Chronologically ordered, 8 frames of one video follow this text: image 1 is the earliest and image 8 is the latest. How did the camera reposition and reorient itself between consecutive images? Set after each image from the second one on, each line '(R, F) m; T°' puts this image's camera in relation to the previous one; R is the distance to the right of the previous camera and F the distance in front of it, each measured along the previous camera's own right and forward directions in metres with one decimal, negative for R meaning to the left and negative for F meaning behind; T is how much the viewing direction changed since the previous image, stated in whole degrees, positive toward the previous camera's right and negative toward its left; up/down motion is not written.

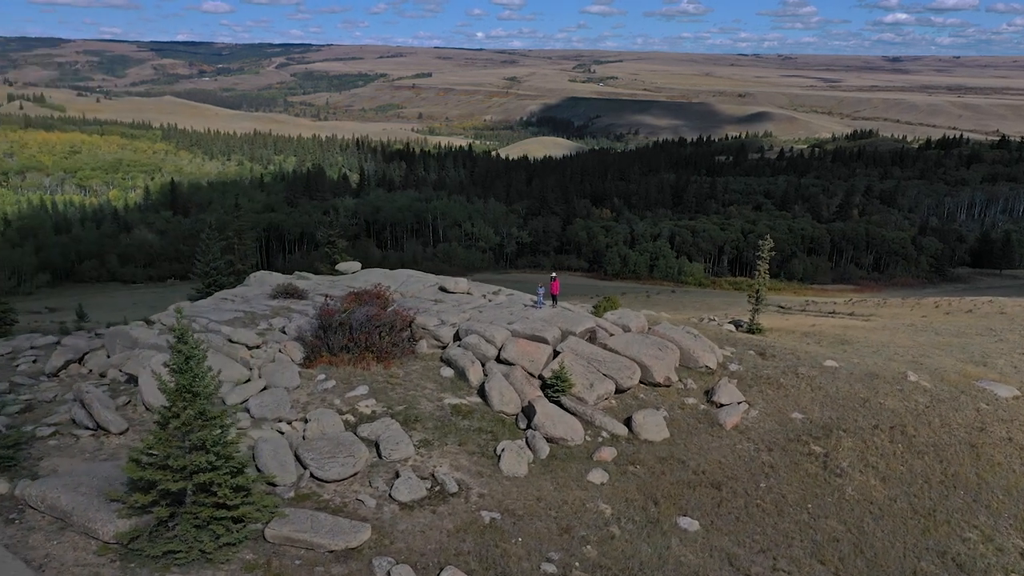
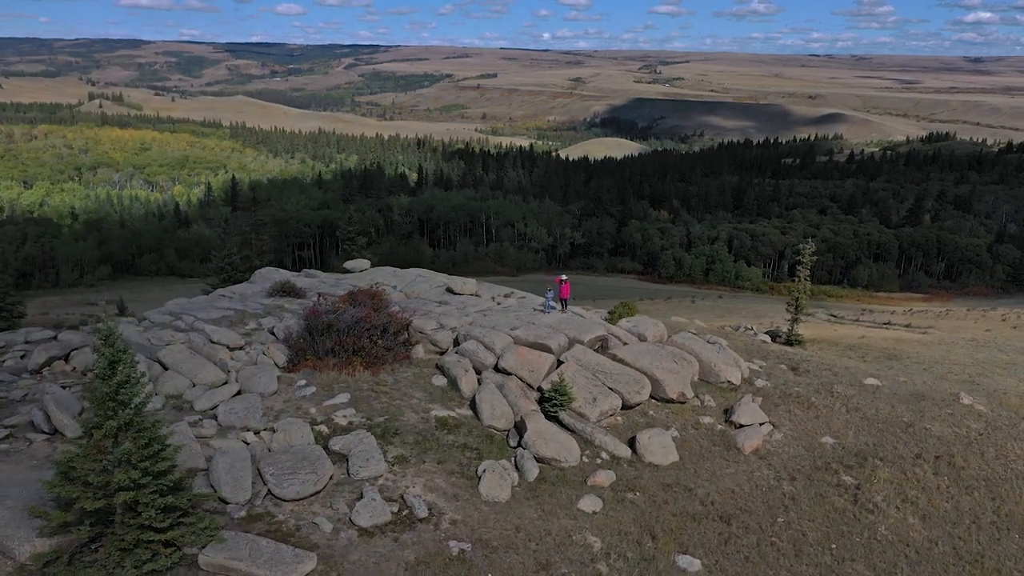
(+1.9, +2.4) m; -4°
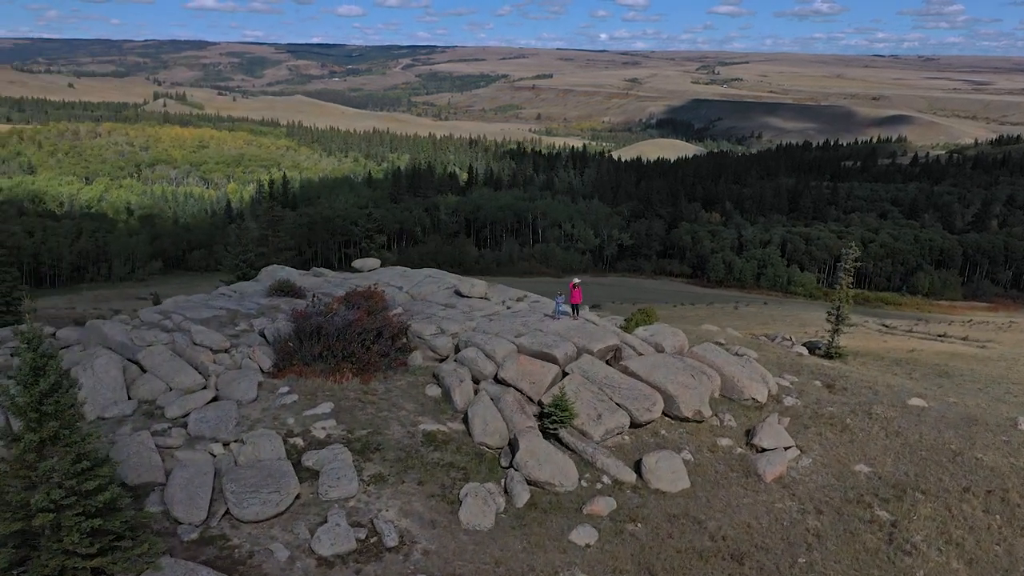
(+1.4, +2.2) m; -4°
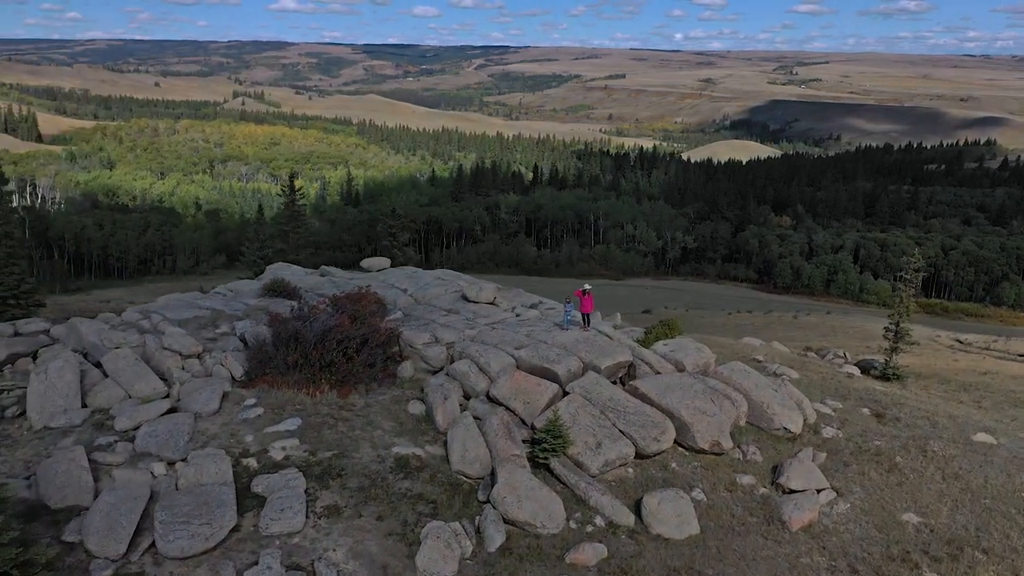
(+1.8, +2.8) m; -5°
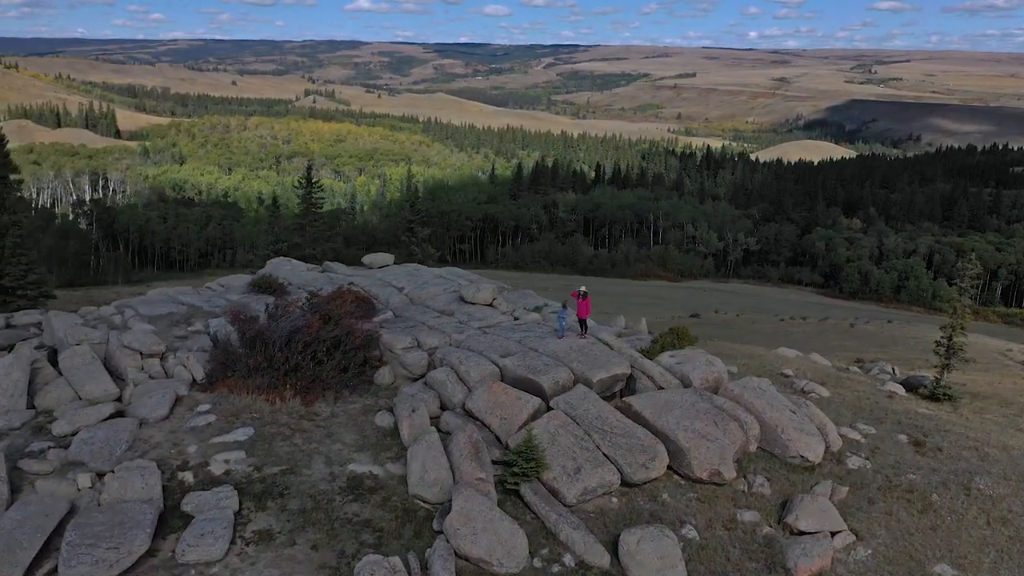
(+1.9, +2.3) m; -4°
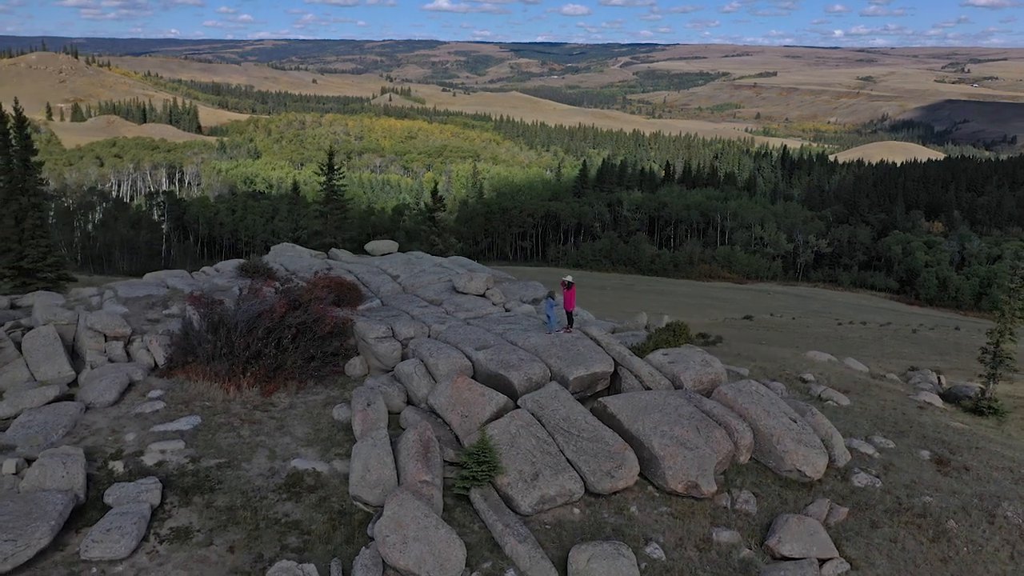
(+2.1, +1.7) m; -5°
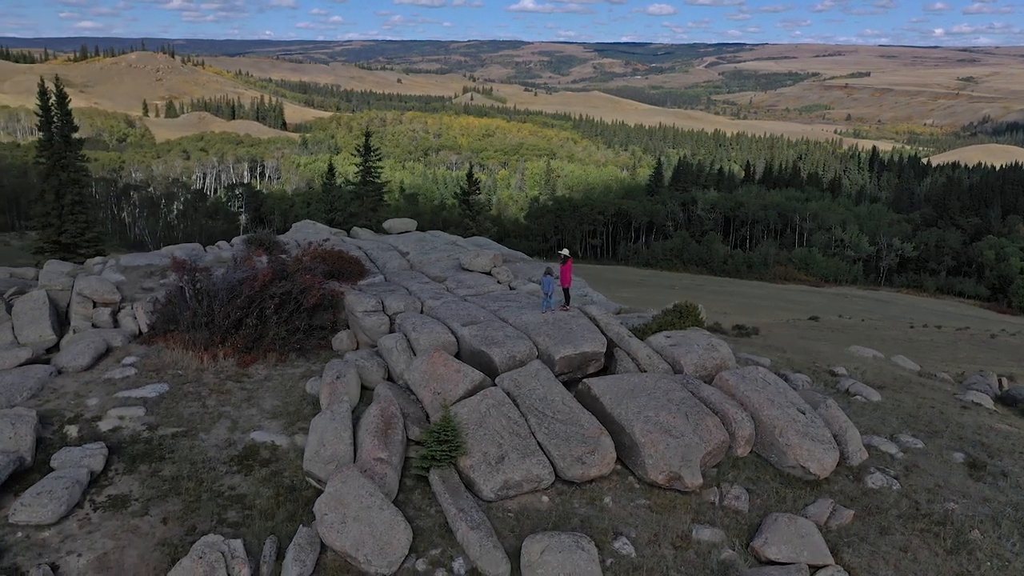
(+1.8, +1.4) m; -5°
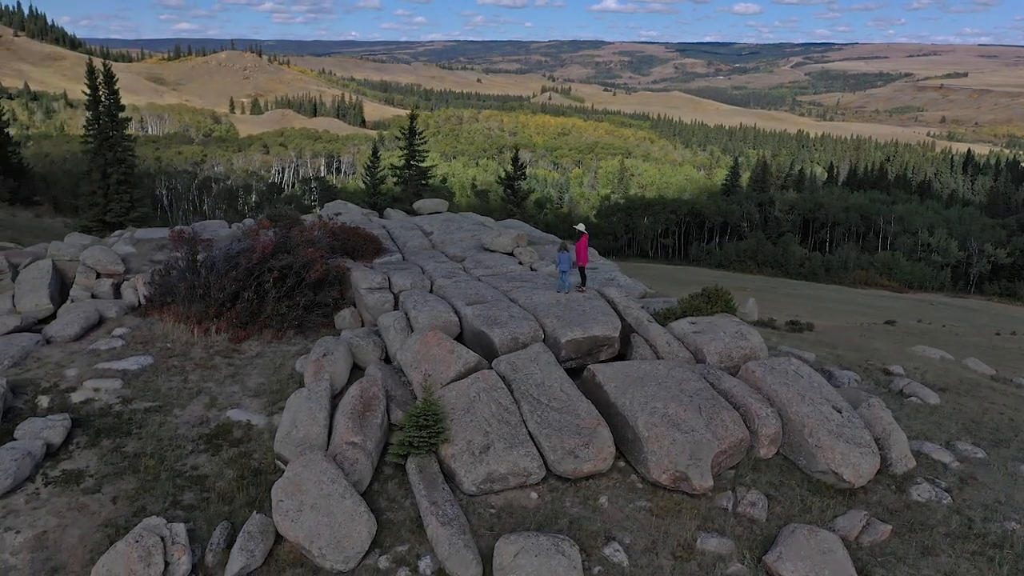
(+1.3, +1.5) m; -5°
